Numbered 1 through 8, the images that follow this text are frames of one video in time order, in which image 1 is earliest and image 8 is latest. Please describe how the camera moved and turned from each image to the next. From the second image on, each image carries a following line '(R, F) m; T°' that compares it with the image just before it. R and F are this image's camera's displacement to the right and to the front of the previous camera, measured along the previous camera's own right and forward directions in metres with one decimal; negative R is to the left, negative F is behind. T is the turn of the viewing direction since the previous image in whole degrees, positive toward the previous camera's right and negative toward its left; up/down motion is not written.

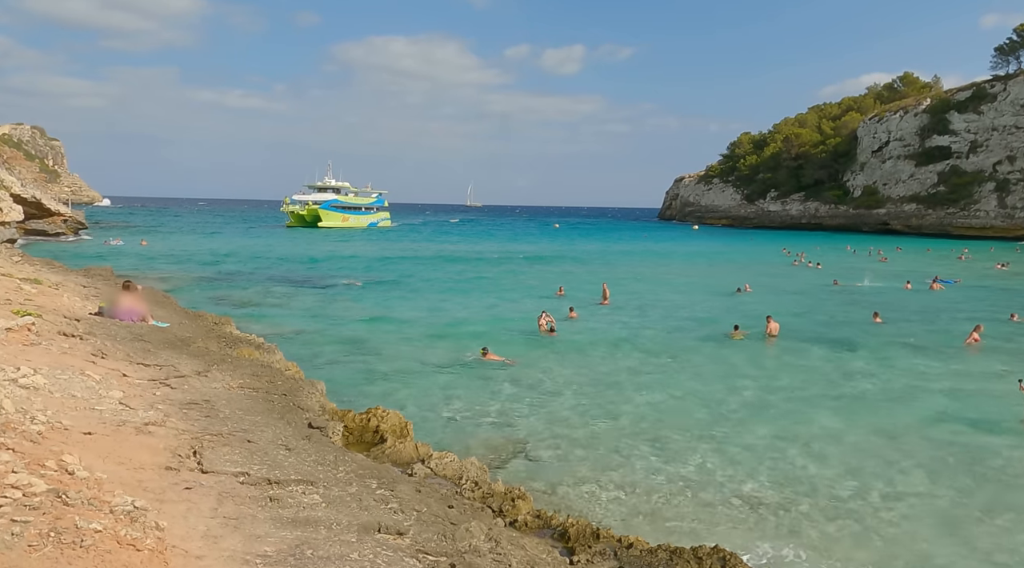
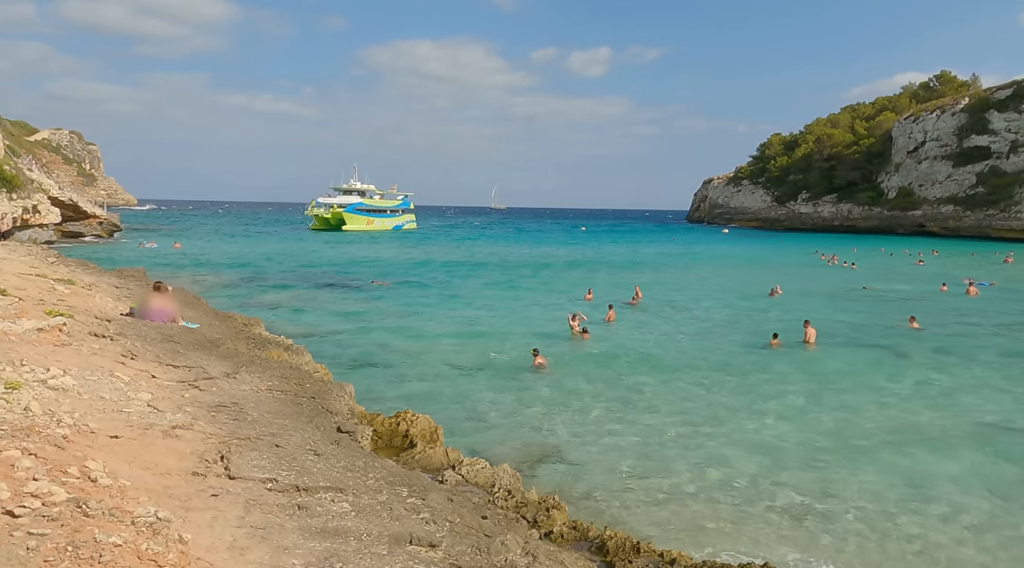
(-0.1, +0.3) m; -2°
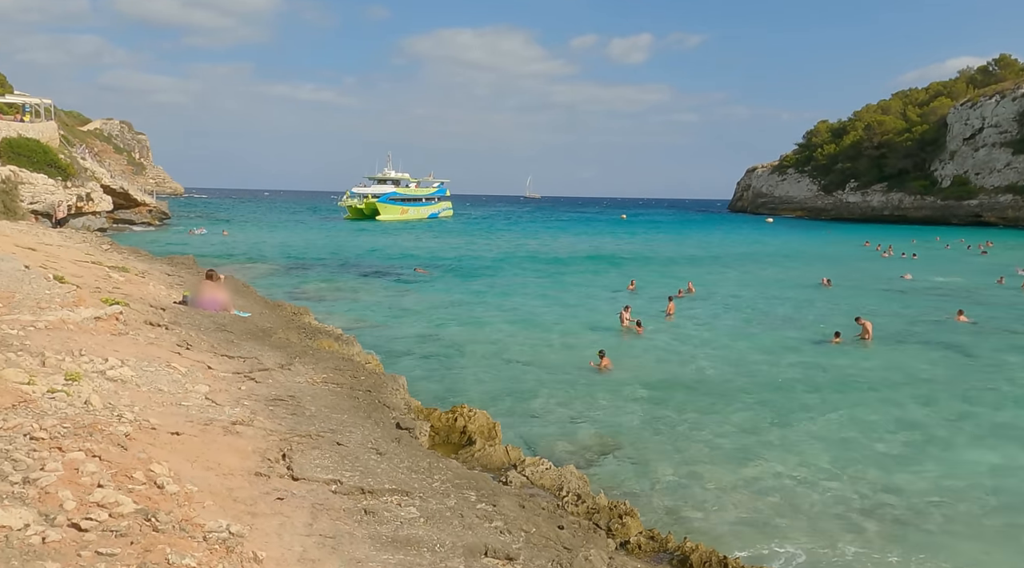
(-0.4, +0.5) m; -3°
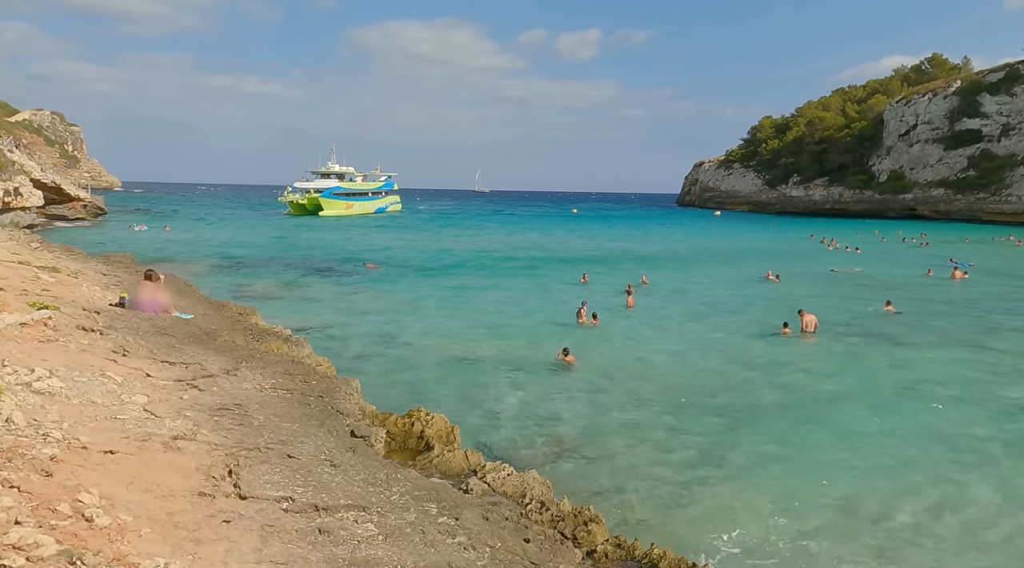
(-0.1, +0.4) m; +4°
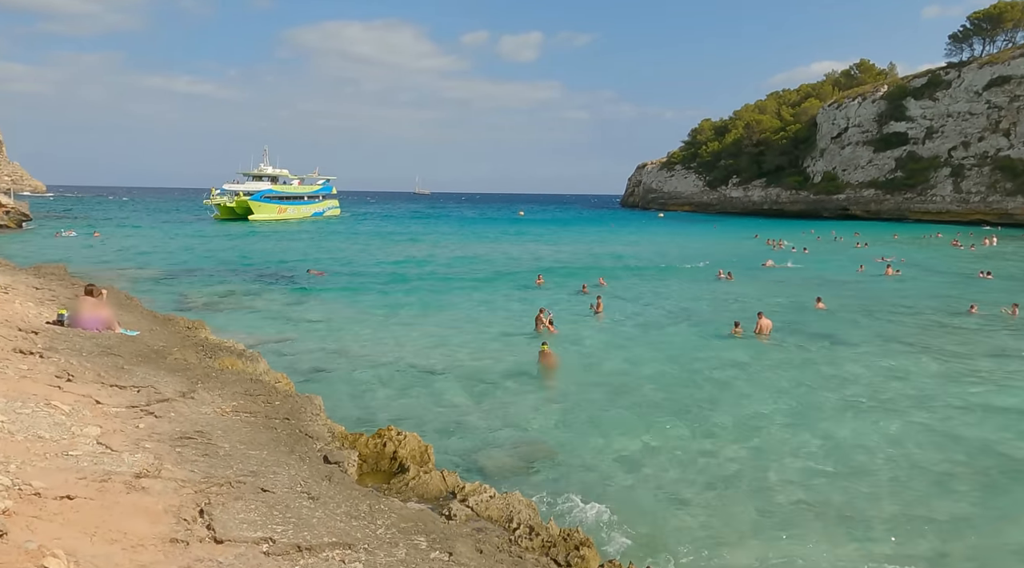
(-0.4, +0.5) m; +4°
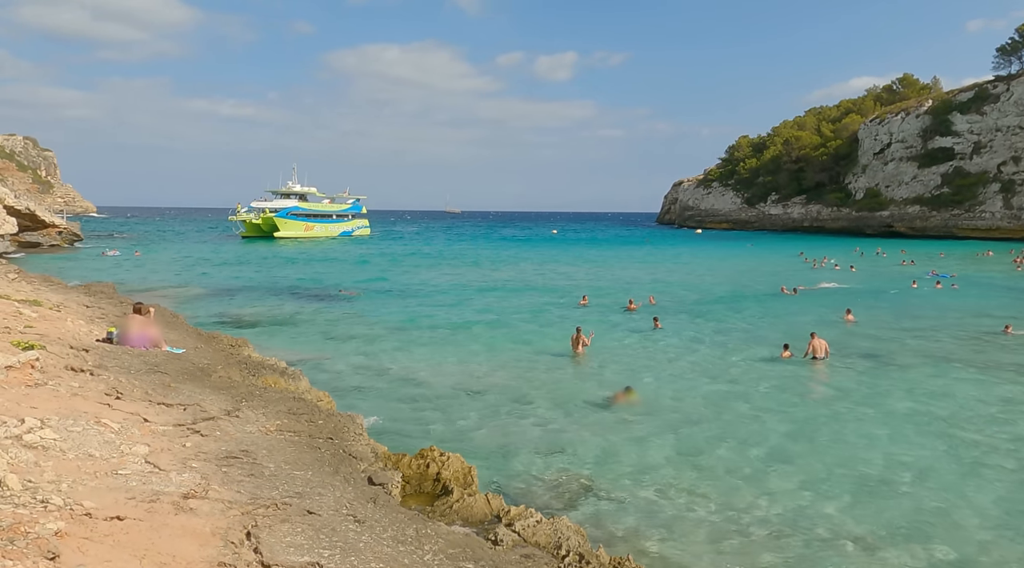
(-0.1, +0.1) m; -3°
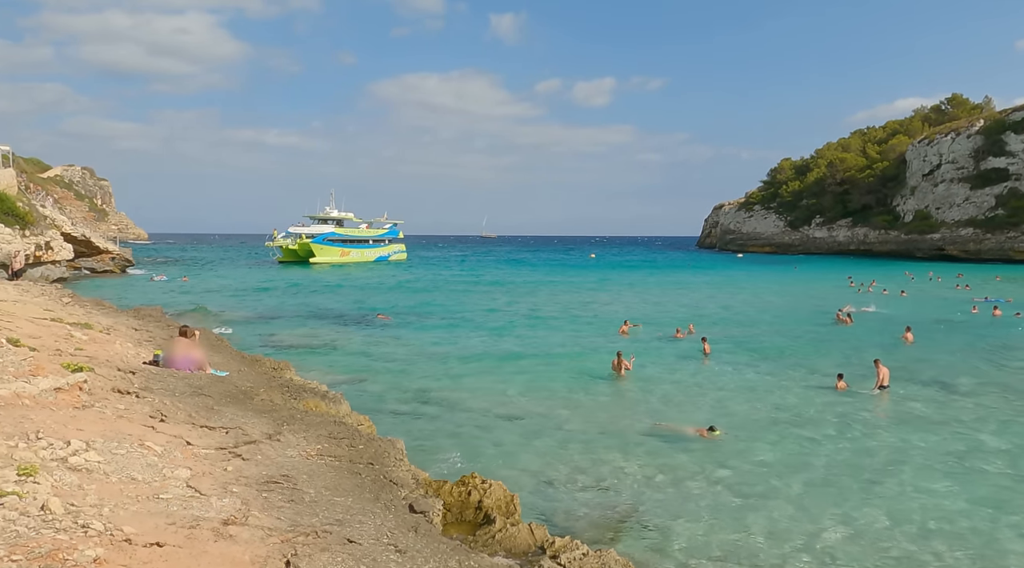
(0.0, +0.2) m; -3°
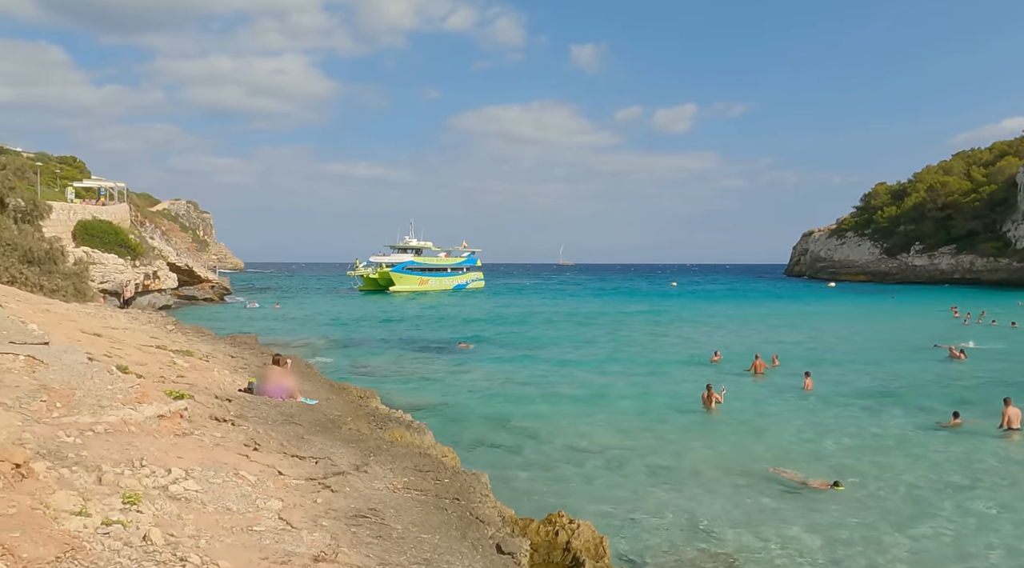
(-0.1, +0.1) m; -6°
